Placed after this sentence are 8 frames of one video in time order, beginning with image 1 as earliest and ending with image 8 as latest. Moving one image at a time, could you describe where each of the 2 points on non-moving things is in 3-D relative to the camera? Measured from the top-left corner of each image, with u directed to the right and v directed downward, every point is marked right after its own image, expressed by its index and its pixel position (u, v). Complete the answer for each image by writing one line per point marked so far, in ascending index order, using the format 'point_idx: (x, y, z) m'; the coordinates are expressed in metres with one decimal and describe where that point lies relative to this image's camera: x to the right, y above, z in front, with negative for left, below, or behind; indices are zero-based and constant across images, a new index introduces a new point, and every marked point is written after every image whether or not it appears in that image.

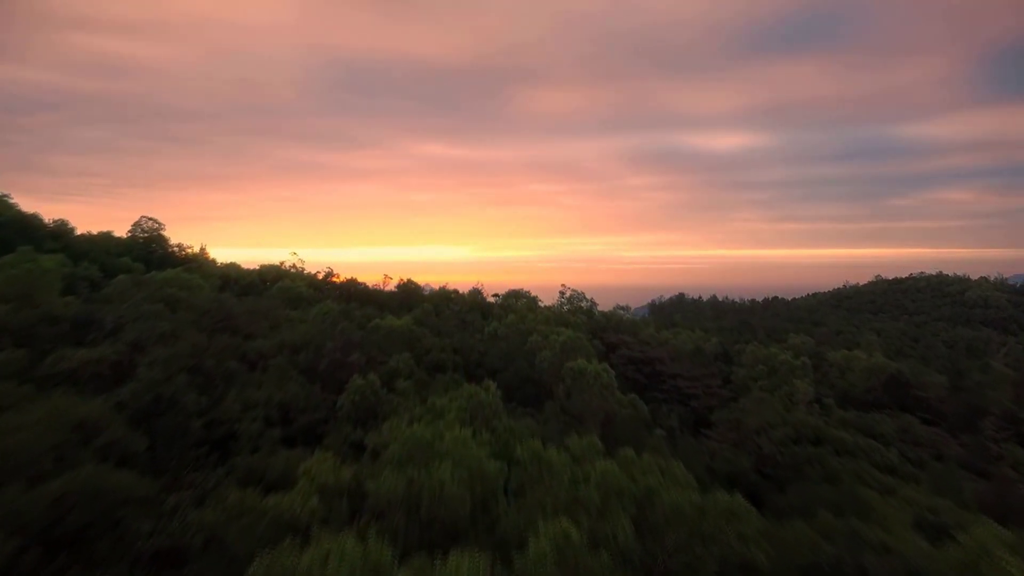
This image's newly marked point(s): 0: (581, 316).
0: (+3.3, -1.4, +13.8) m
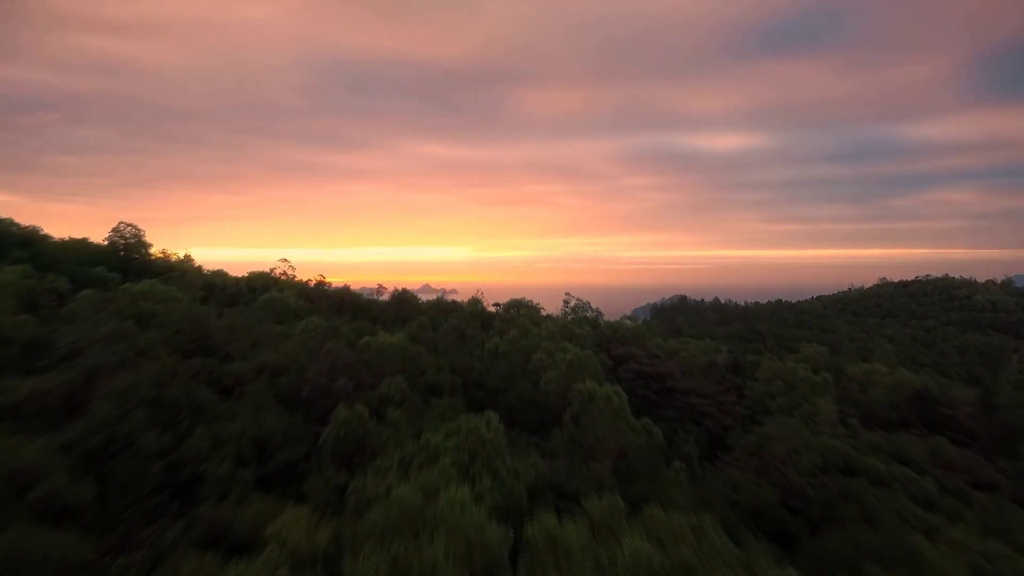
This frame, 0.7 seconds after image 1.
0: (+3.4, -1.8, +13.1) m
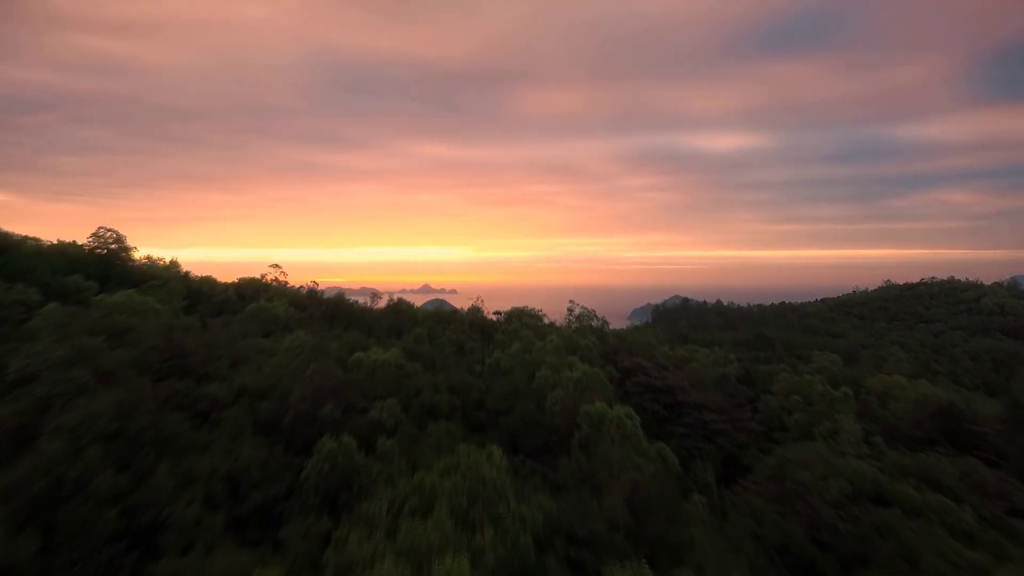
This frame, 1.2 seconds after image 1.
0: (+3.5, -2.1, +12.5) m
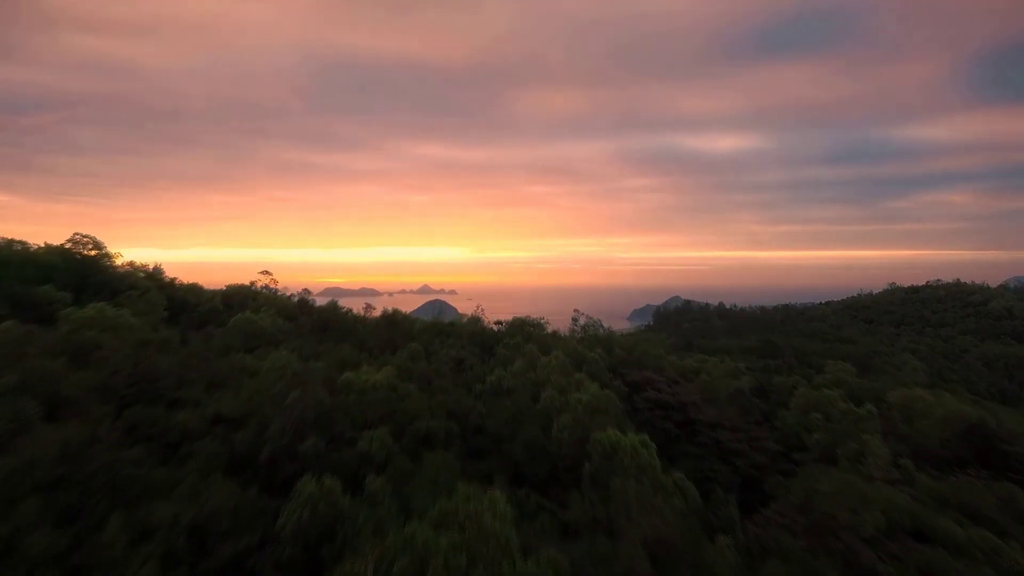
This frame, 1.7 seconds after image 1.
0: (+3.6, -2.5, +11.9) m
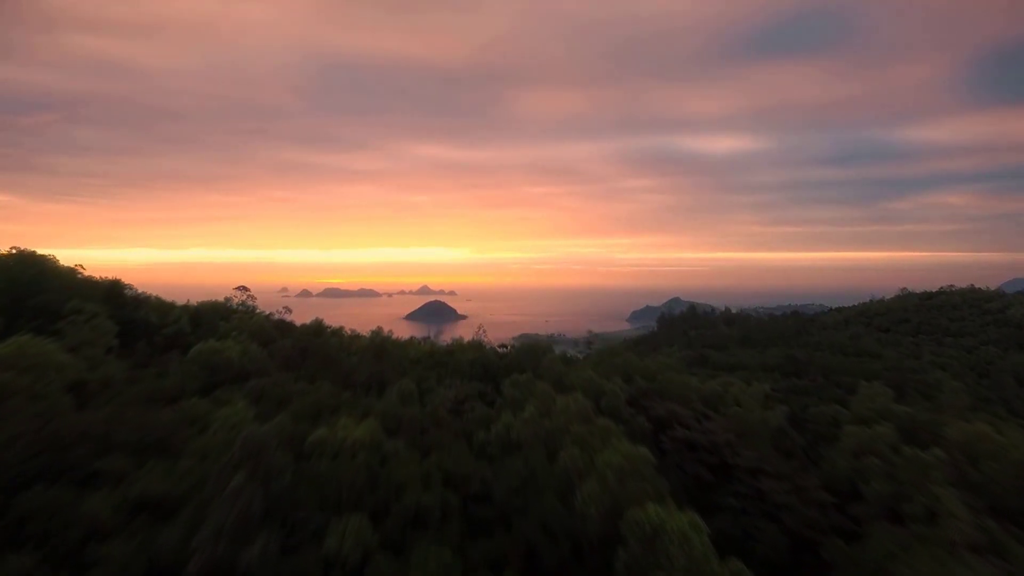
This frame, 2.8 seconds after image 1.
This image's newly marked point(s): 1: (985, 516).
0: (+3.8, -3.2, +10.5) m
1: (+12.1, -5.9, +7.5) m
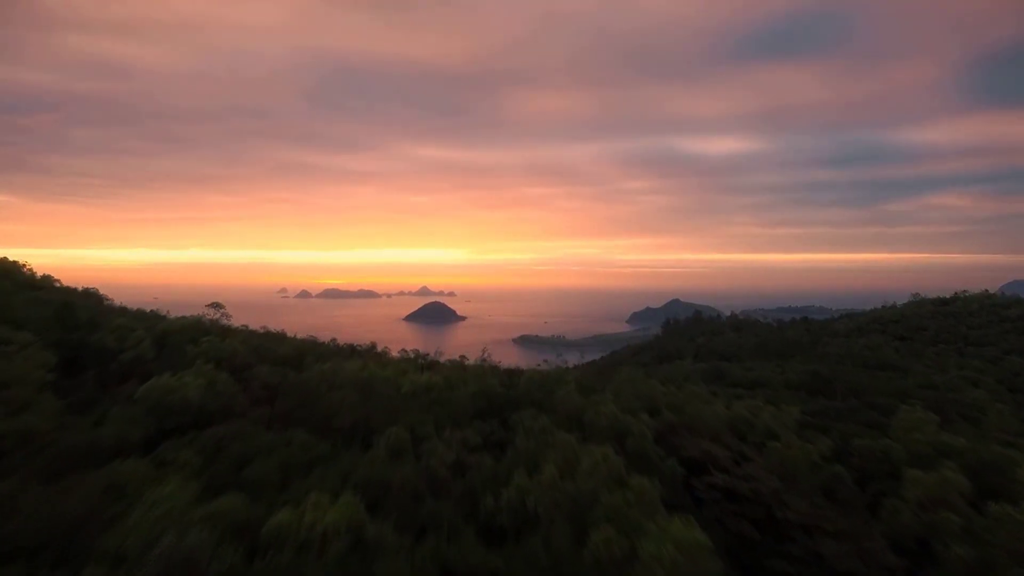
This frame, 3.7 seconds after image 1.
0: (+4.1, -3.8, +9.2) m
1: (+12.4, -6.5, +6.2) m
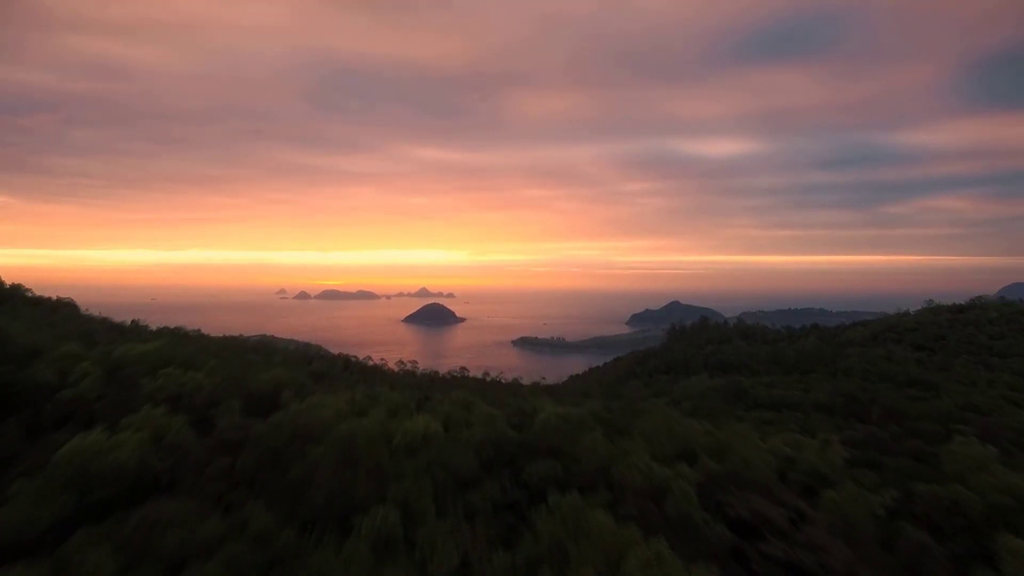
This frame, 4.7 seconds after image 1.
0: (+4.4, -4.5, +7.8) m
1: (+12.8, -7.2, +4.8) m
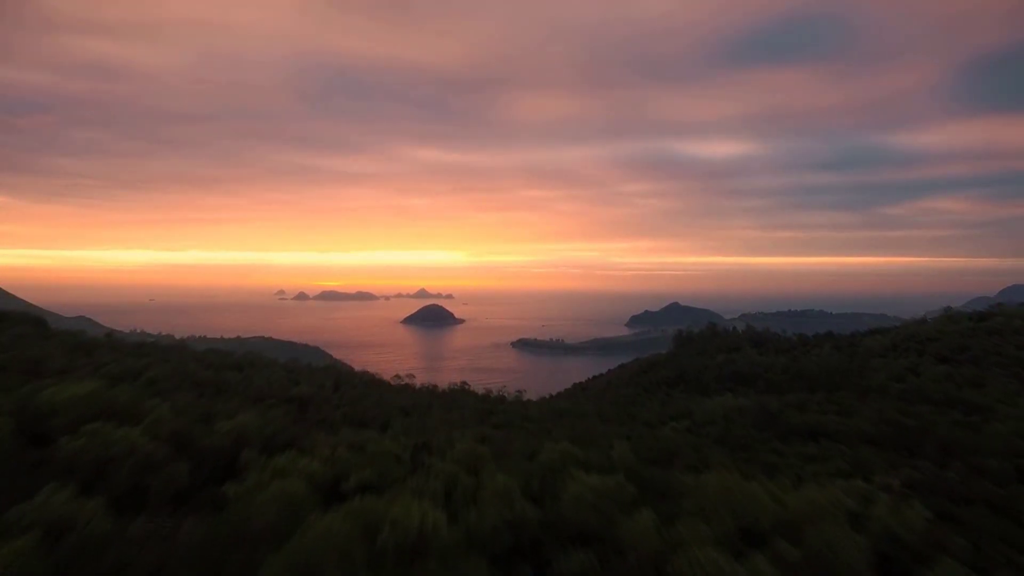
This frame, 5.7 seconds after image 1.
0: (+4.8, -5.3, +6.1) m
1: (+13.2, -7.9, +3.2) m
